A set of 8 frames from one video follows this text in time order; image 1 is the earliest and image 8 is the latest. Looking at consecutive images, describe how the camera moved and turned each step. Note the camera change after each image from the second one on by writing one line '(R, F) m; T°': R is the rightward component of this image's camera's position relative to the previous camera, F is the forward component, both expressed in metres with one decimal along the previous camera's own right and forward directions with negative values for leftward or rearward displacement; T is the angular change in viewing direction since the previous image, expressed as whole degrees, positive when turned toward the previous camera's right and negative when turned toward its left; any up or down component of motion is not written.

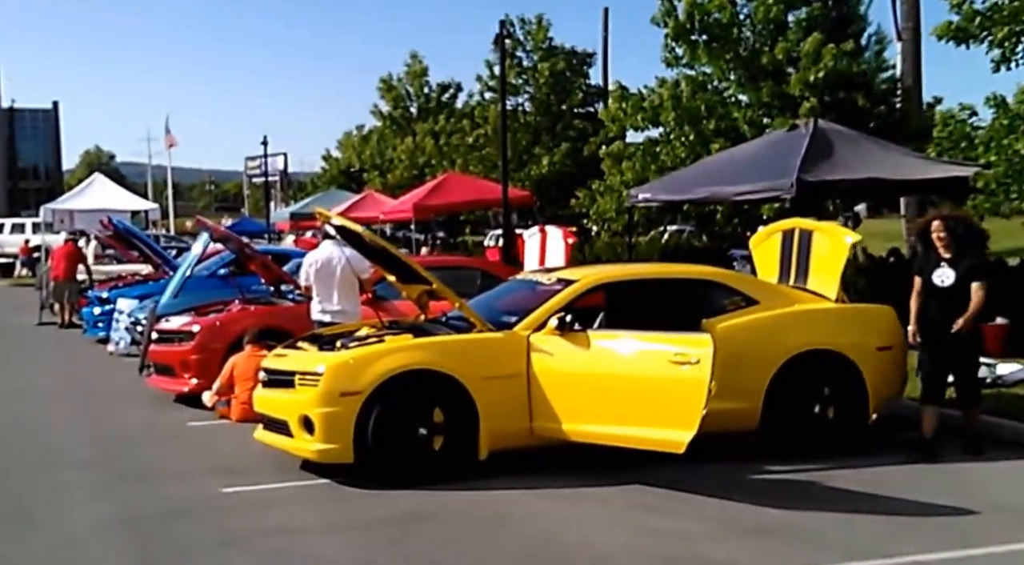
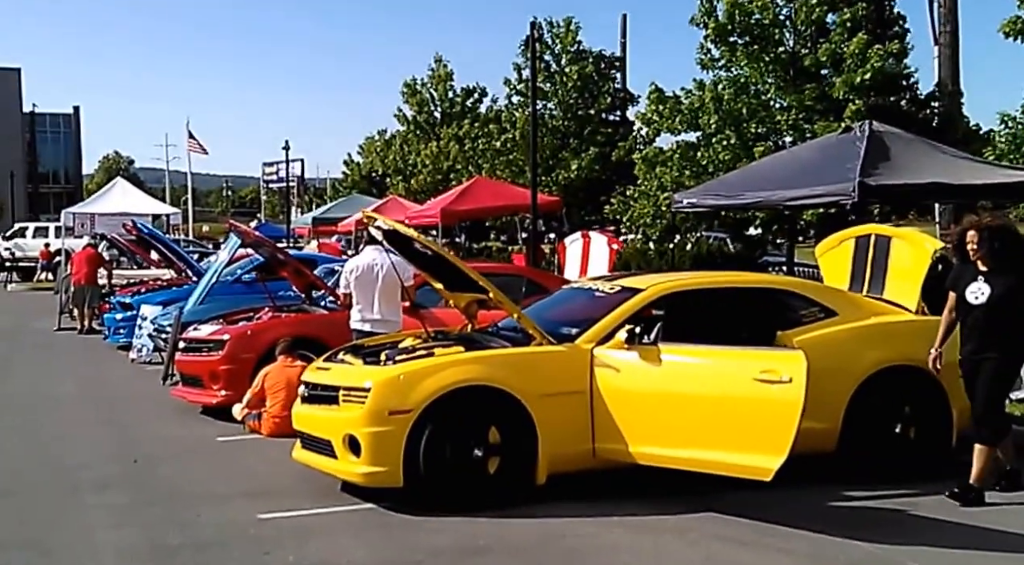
(-0.3, +0.5) m; -1°
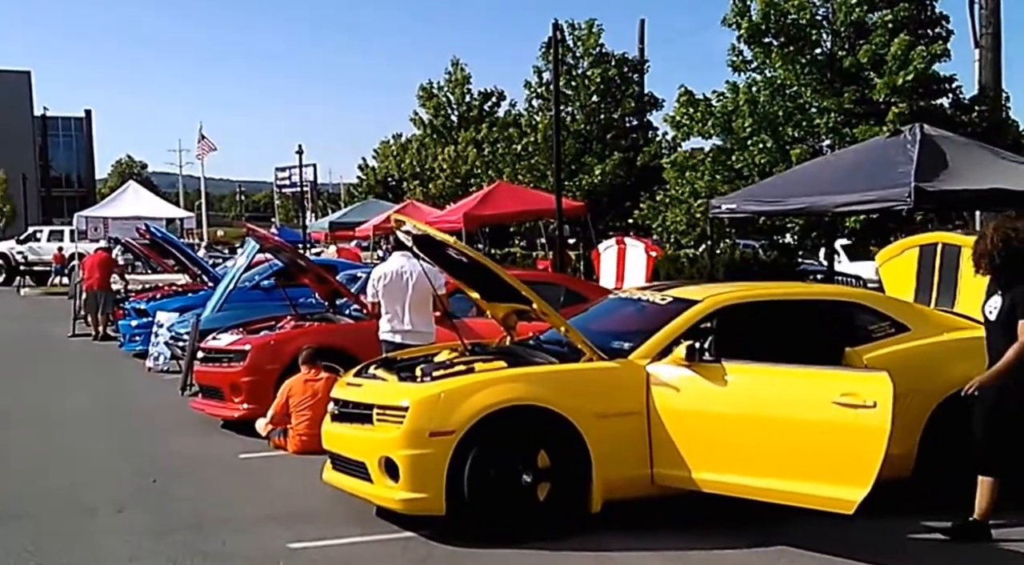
(-0.2, +0.5) m; -1°
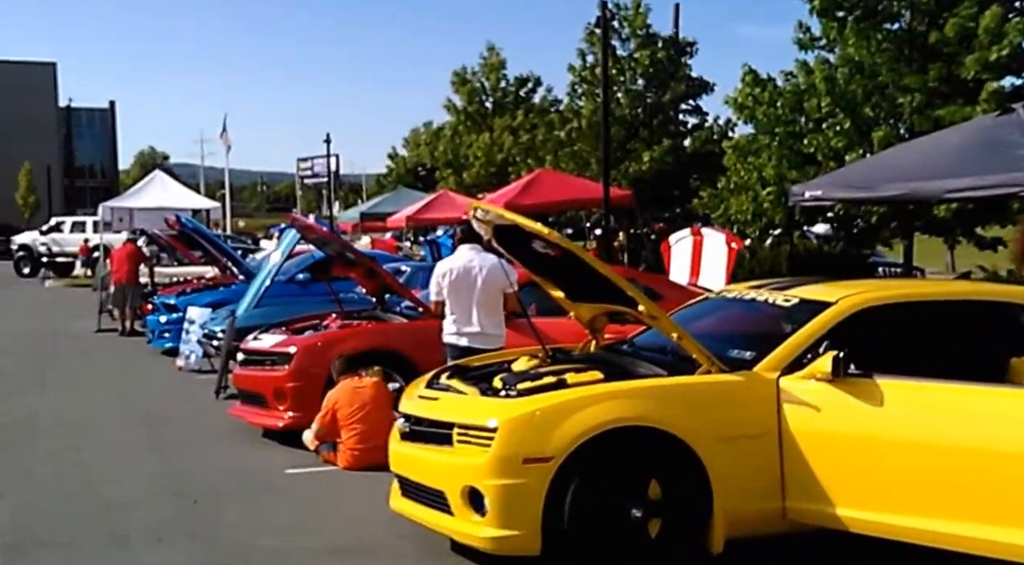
(-0.4, +0.9) m; -1°
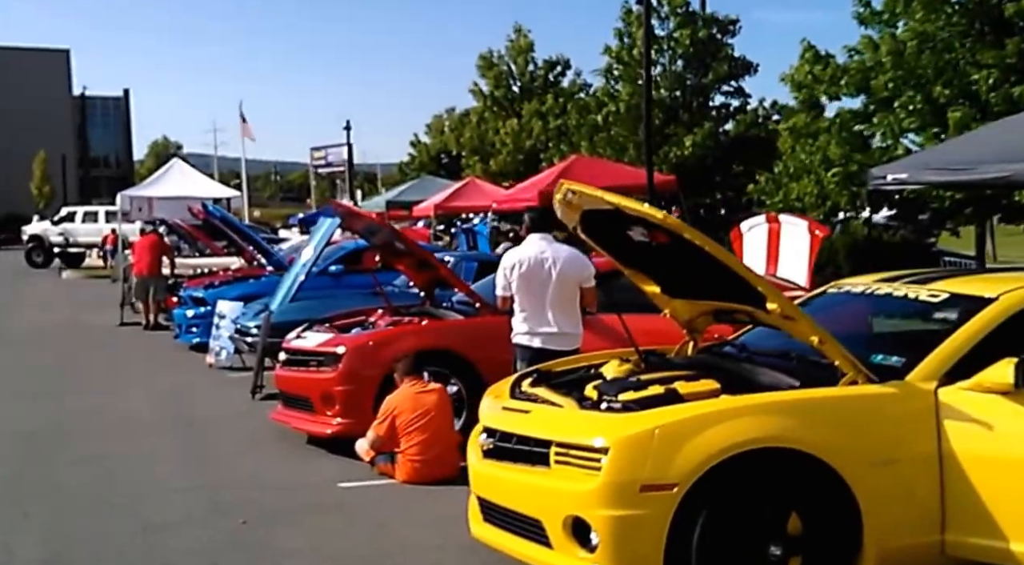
(-0.4, +0.7) m; -1°
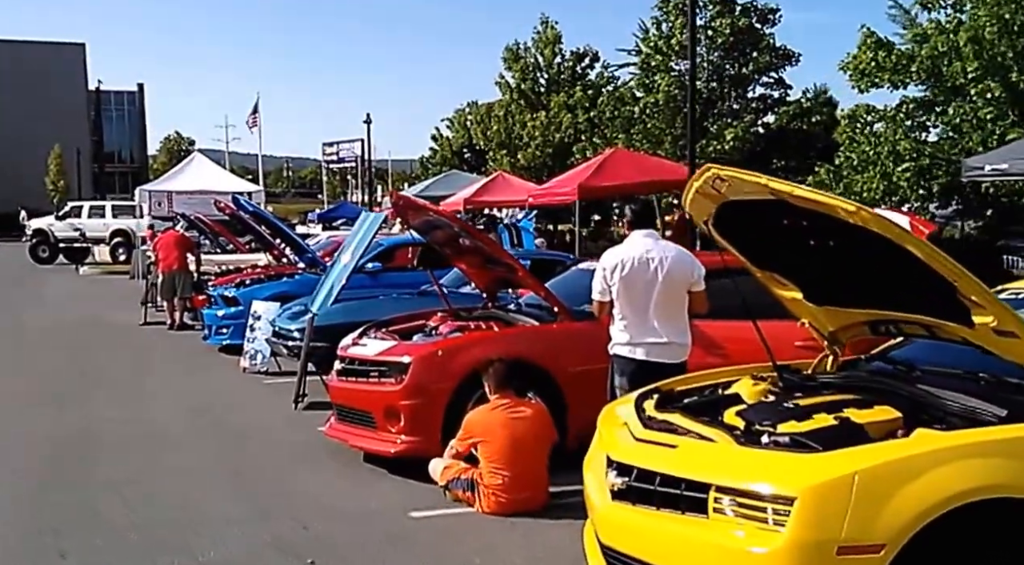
(-0.5, +0.8) m; -1°
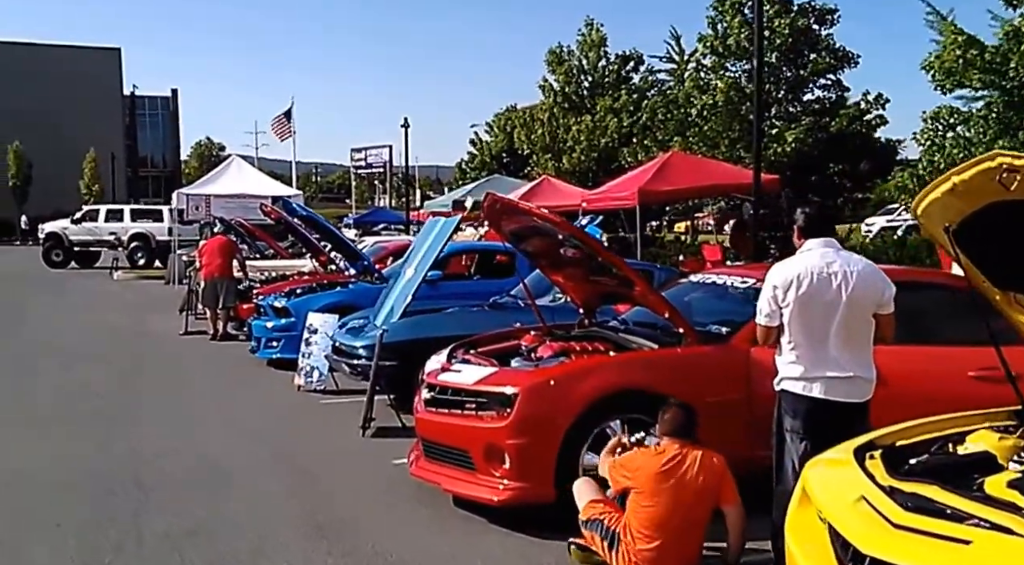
(-0.5, +1.0) m; -1°
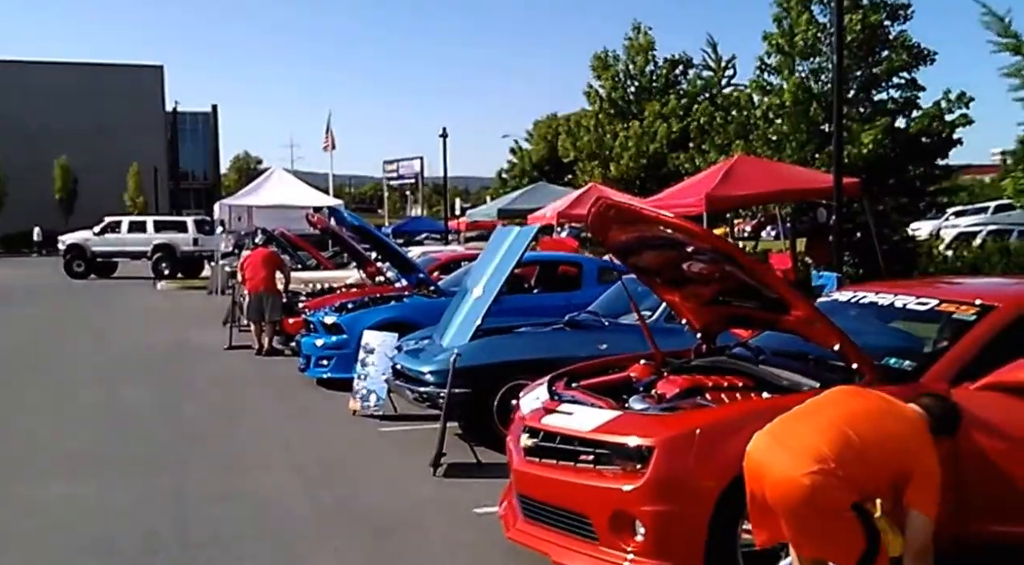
(-0.4, +1.3) m; -2°
